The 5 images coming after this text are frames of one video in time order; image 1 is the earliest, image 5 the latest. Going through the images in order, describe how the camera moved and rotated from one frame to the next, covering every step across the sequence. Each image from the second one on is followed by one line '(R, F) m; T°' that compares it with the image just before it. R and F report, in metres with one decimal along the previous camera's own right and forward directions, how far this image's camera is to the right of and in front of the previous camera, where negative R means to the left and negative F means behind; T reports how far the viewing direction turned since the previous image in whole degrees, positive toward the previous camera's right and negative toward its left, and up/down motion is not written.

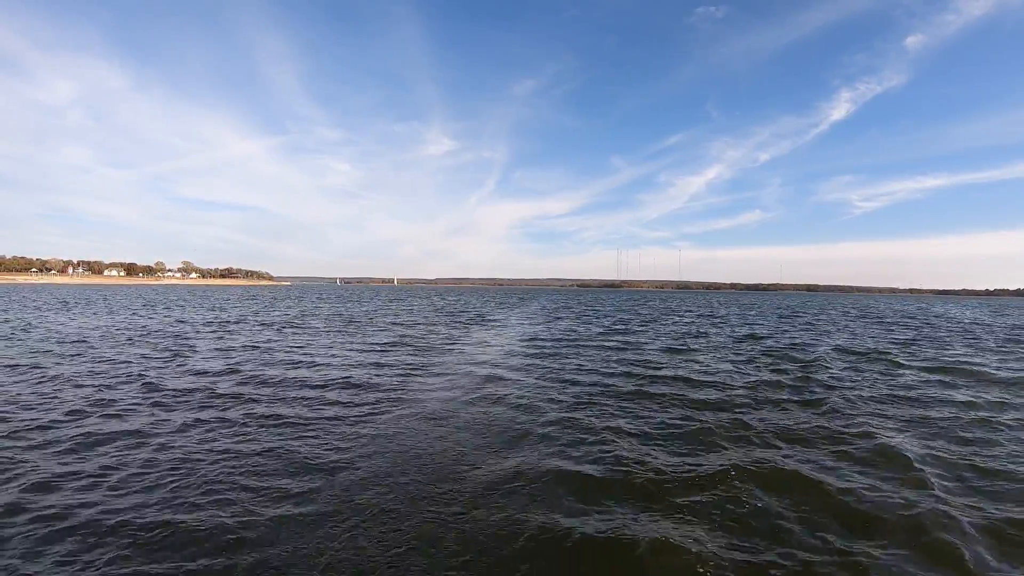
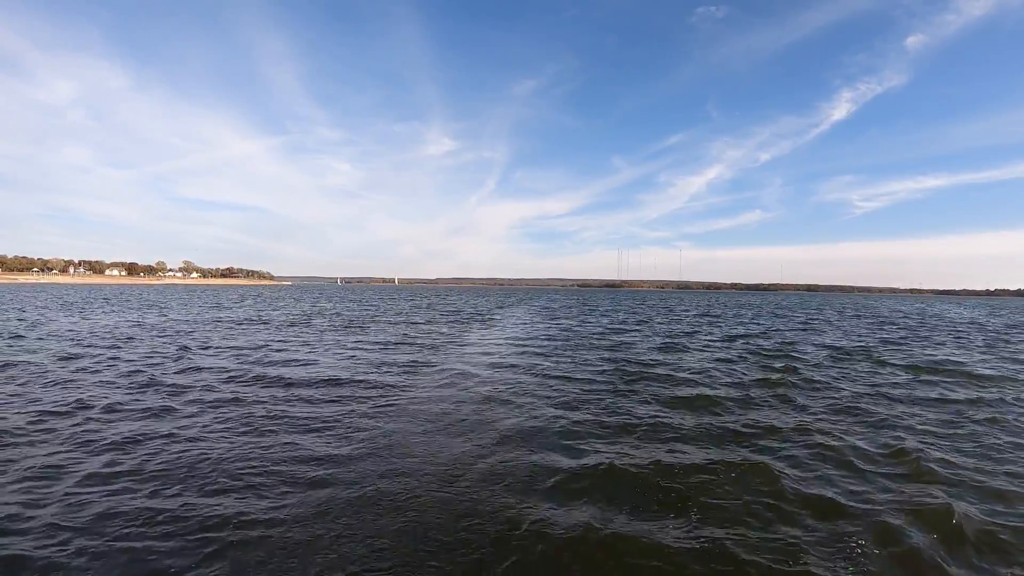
(-2.0, -0.8) m; 0°
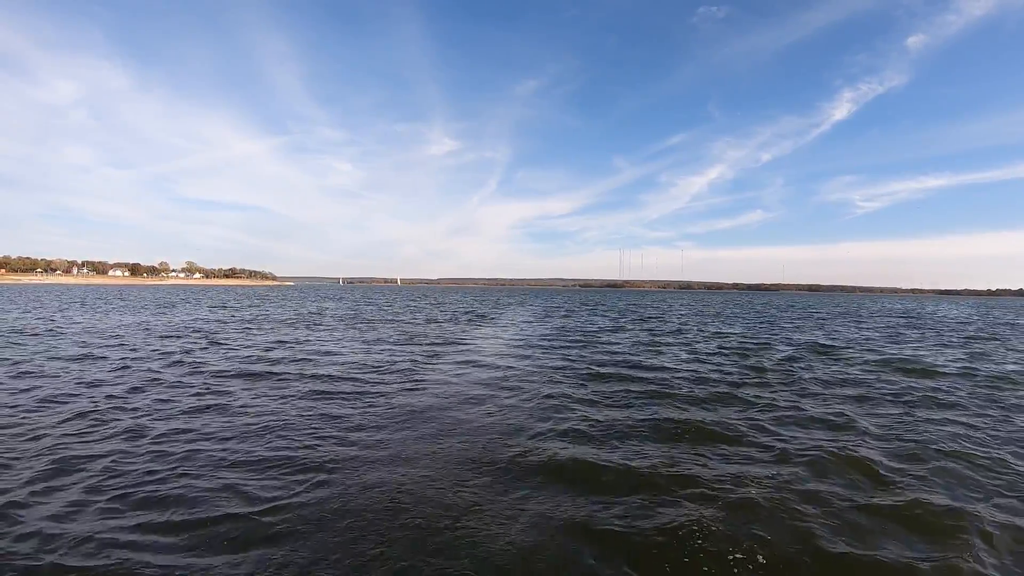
(+0.1, -0.8) m; 0°
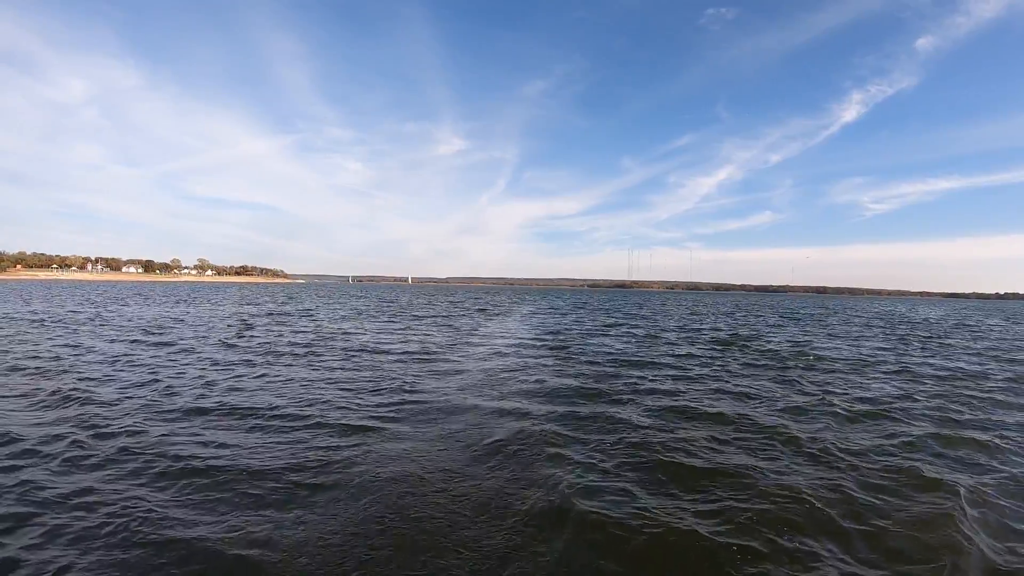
(+0.6, -2.1) m; -1°
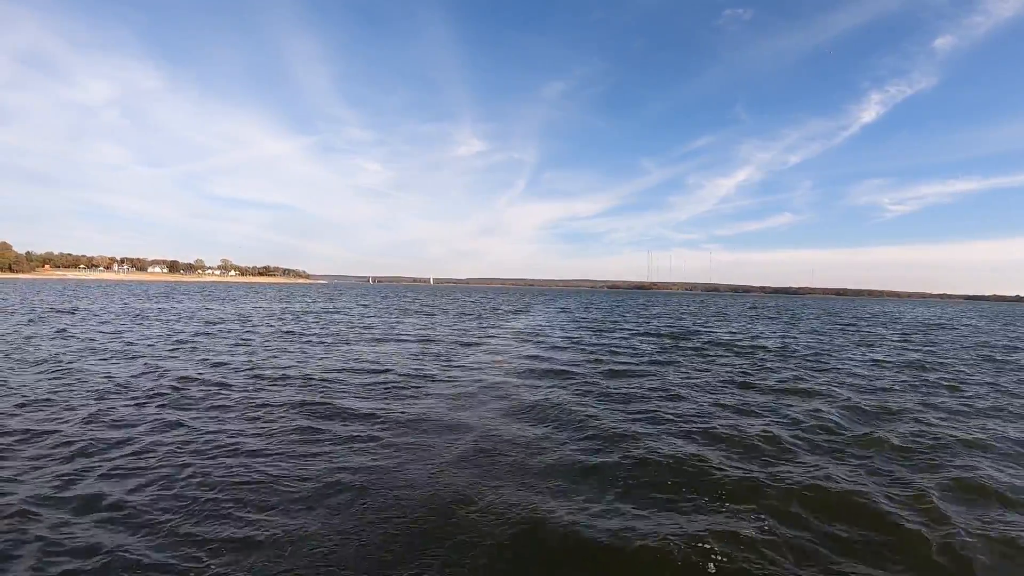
(+0.6, -2.2) m; -2°
